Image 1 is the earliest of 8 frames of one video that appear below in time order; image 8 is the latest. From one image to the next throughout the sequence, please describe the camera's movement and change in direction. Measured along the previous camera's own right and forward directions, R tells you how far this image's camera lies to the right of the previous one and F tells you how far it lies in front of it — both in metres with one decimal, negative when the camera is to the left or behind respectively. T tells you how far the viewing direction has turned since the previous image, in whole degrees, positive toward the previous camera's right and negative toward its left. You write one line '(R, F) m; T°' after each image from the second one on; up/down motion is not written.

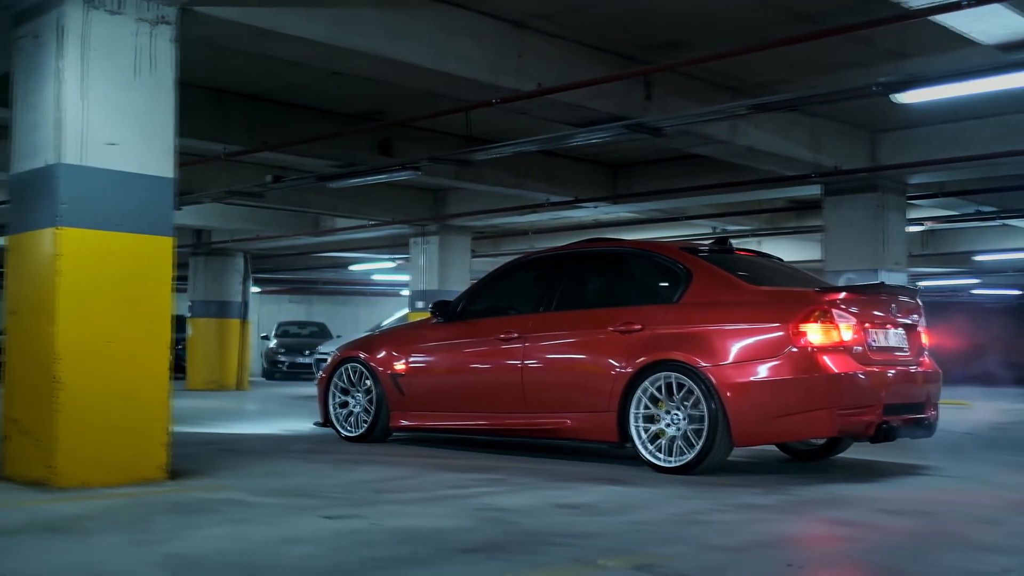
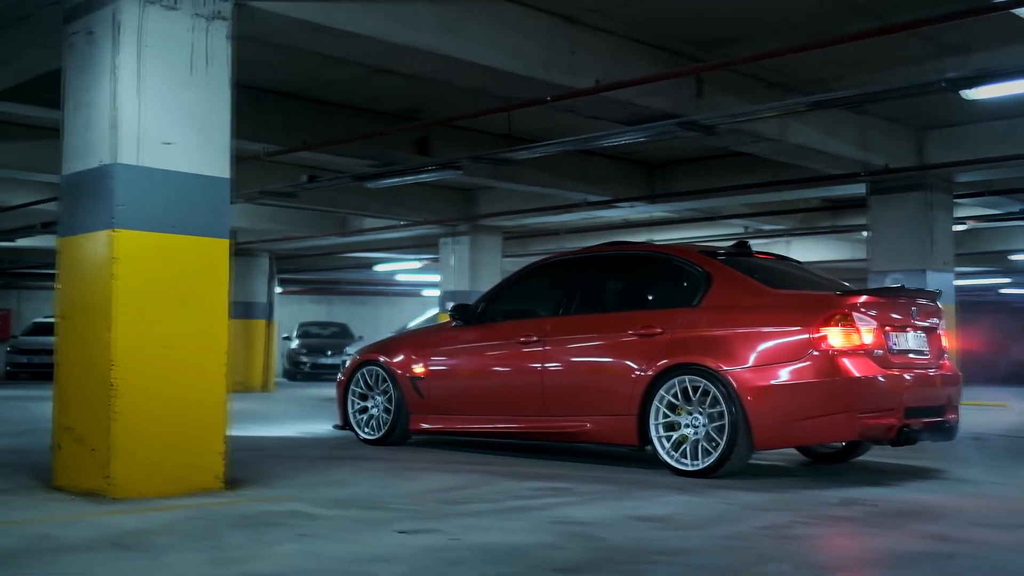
(-0.3, +0.2) m; -1°
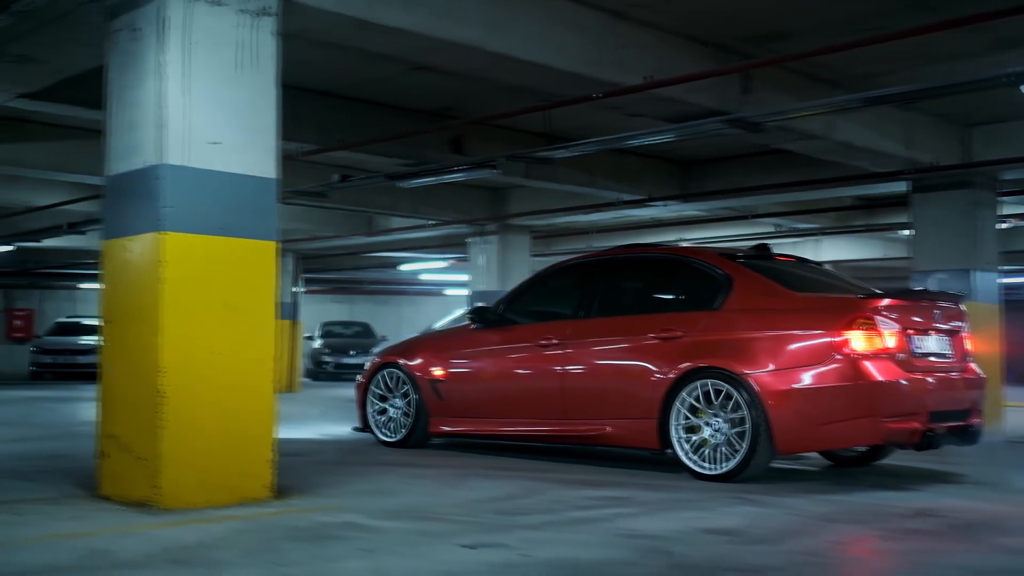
(-0.2, +0.2) m; -1°
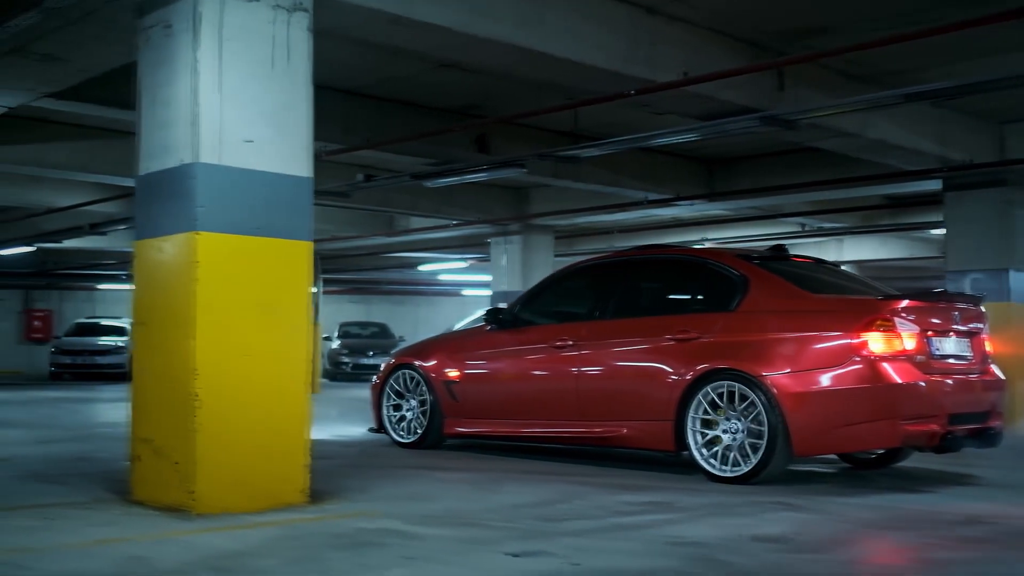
(-0.1, +0.1) m; -1°
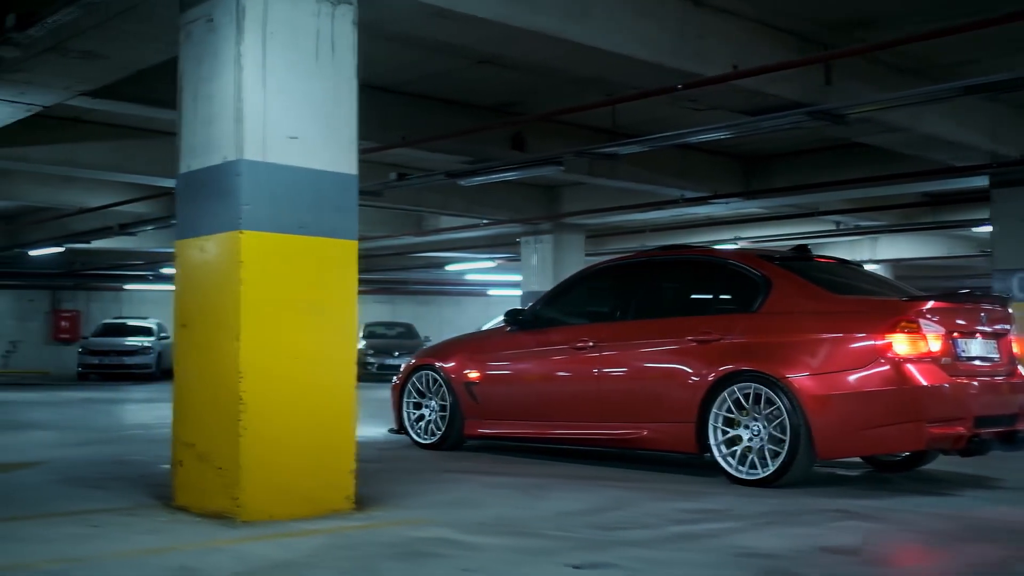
(-0.2, +0.2) m; -1°
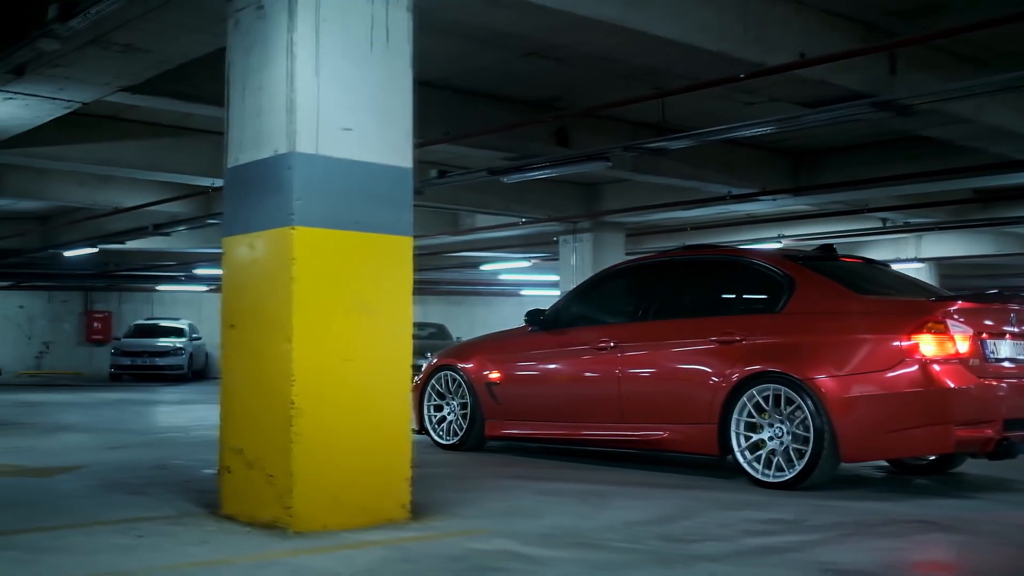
(-0.2, +0.3) m; -1°
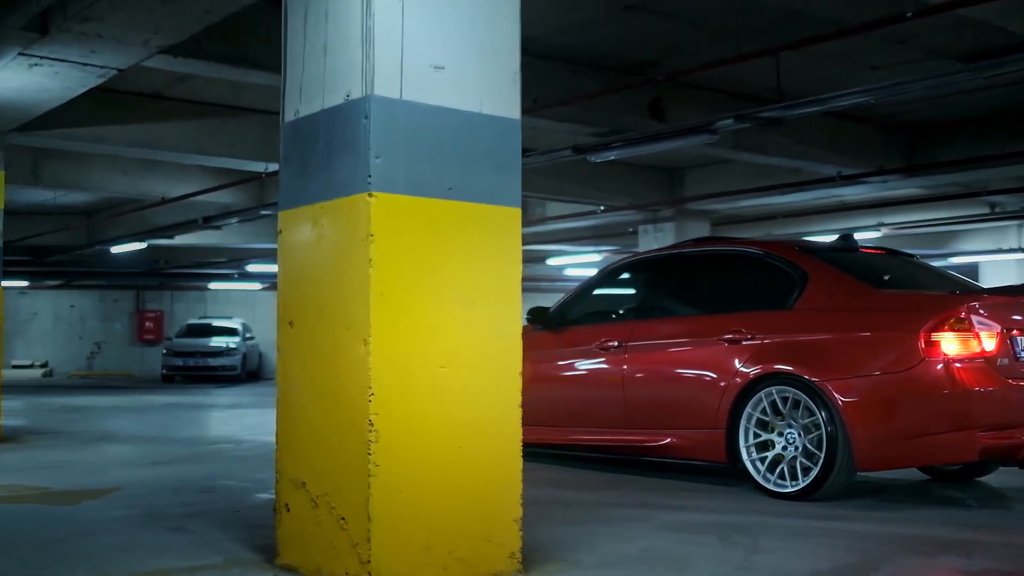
(-0.4, +1.2) m; -3°
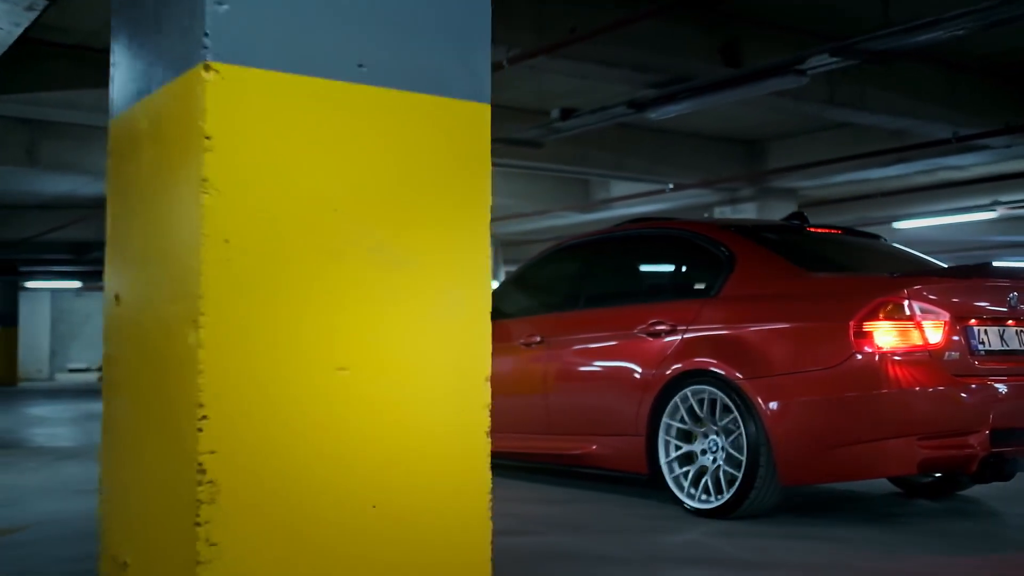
(+0.3, +1.7) m; -4°
